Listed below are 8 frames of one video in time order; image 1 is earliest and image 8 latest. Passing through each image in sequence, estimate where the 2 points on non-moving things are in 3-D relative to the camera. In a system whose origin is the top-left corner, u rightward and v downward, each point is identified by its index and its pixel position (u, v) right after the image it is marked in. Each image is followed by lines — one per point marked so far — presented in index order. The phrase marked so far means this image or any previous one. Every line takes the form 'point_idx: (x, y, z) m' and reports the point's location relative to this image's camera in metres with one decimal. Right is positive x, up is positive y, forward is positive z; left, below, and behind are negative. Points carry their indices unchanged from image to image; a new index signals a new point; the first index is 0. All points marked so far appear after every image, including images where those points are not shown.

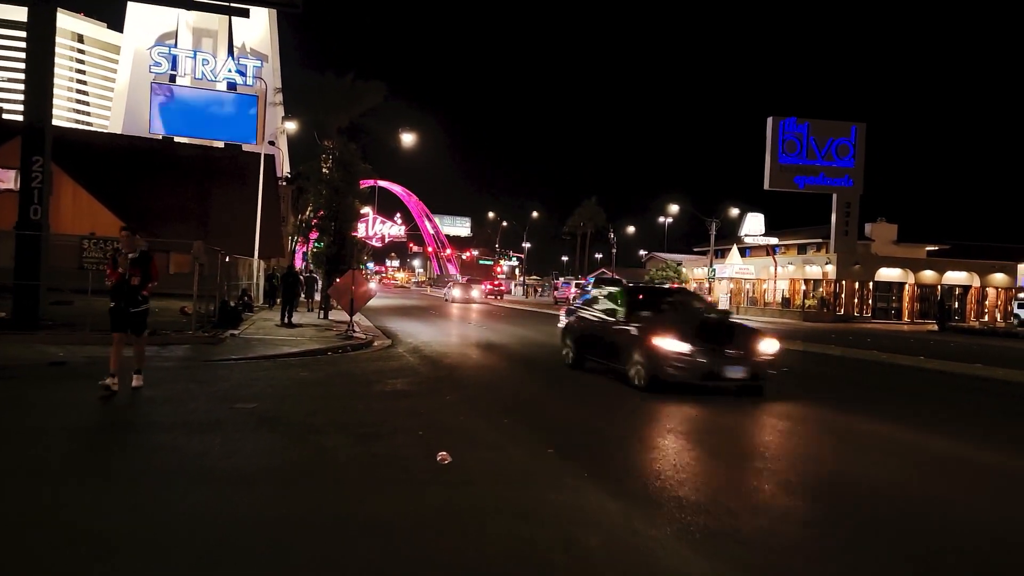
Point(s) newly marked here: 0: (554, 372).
0: (+0.8, -1.8, +14.1) m
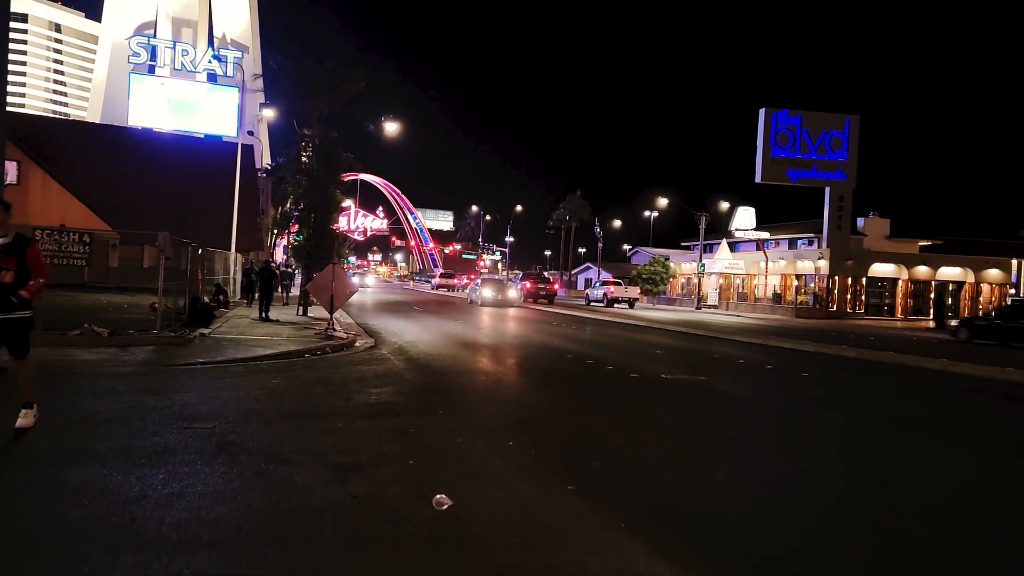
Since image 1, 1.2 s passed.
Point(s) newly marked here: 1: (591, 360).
0: (+0.8, -1.7, +12.9) m
1: (+1.8, -1.6, +16.2) m
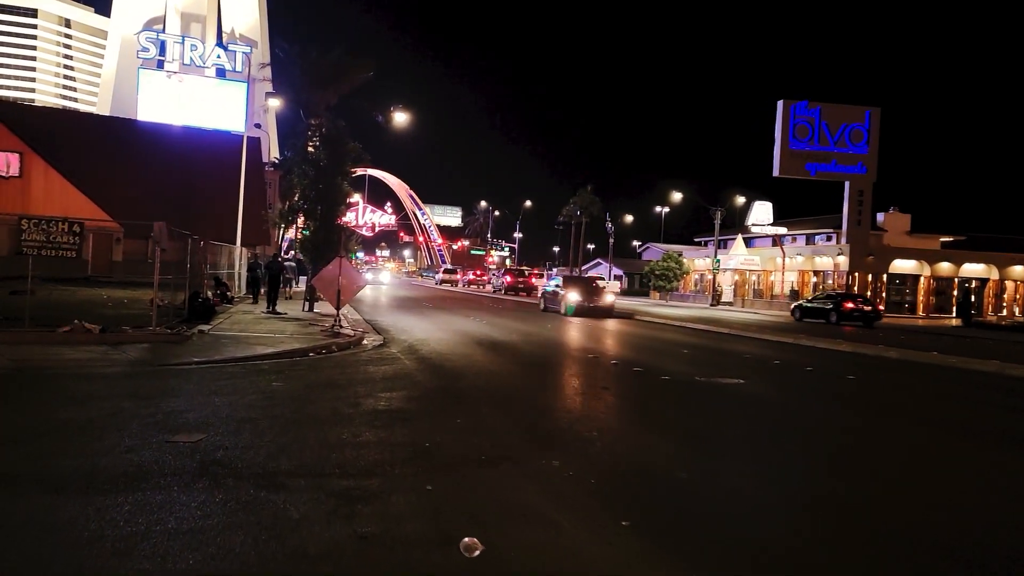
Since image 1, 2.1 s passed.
0: (+1.1, -1.6, +11.8) m
1: (+2.2, -1.5, +15.2) m
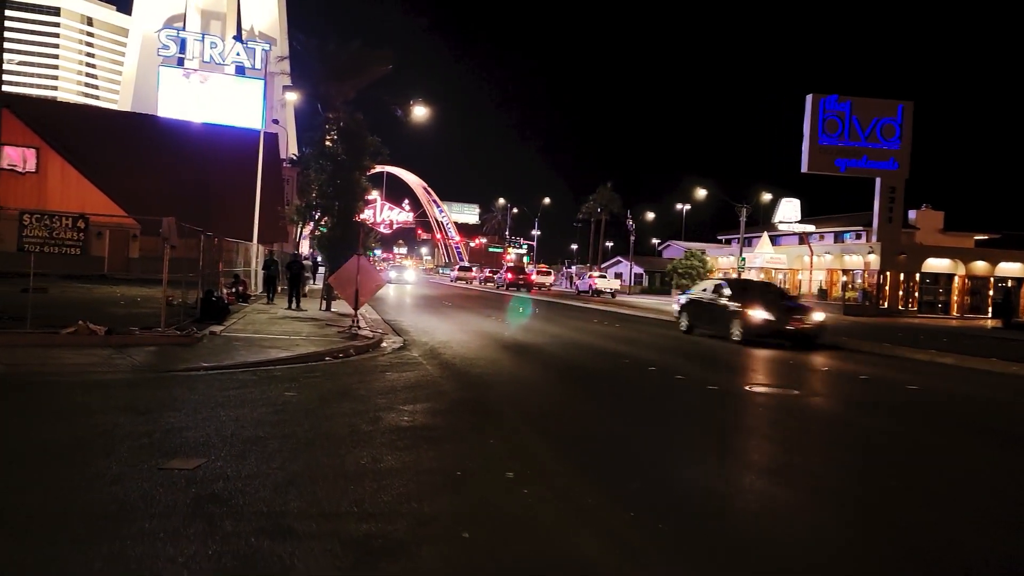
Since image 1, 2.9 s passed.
0: (+1.6, -1.6, +10.8) m
1: (+2.7, -1.5, +14.2) m
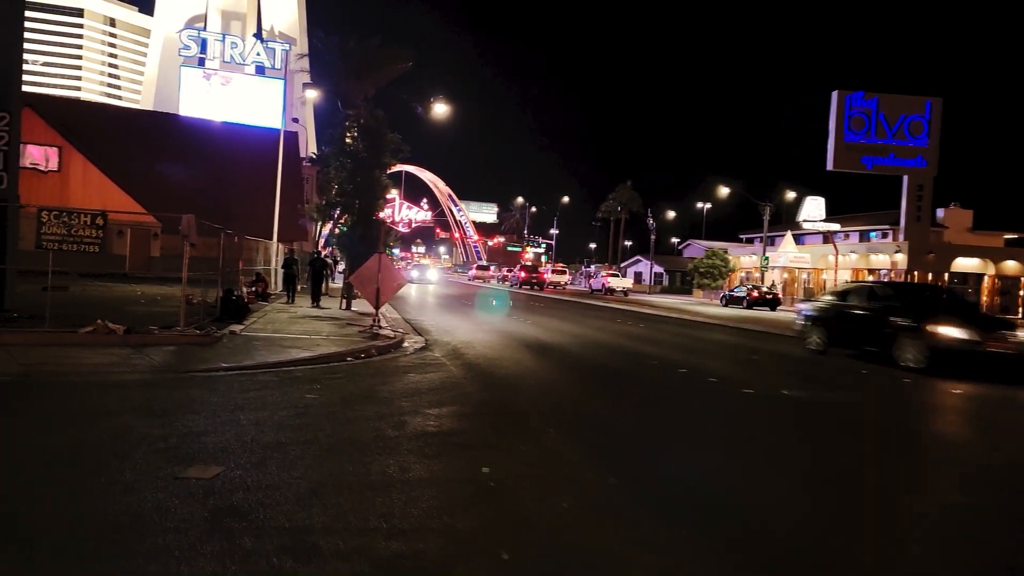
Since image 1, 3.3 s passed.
0: (+2.0, -1.6, +10.4) m
1: (+3.2, -1.5, +13.7) m
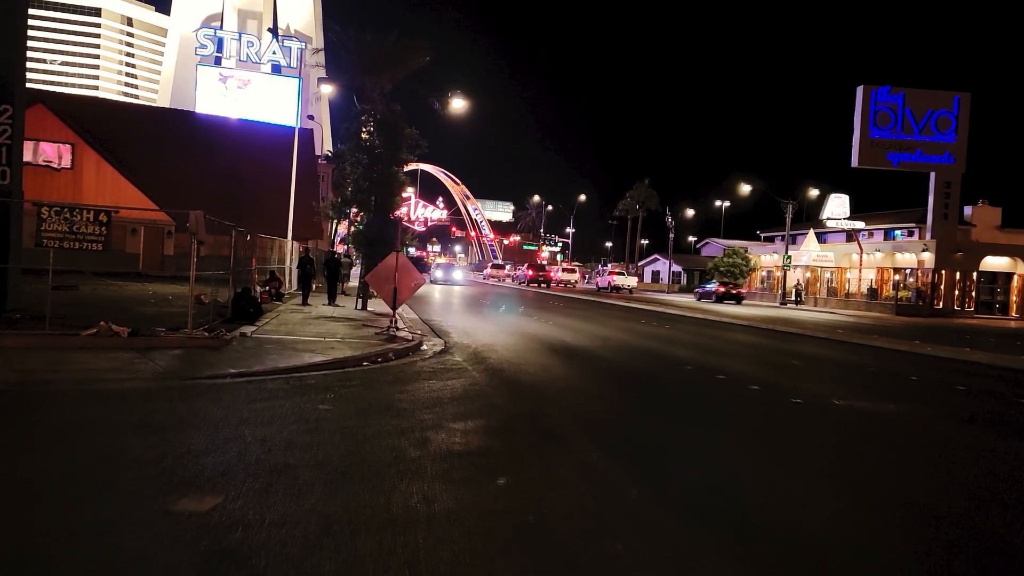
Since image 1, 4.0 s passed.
0: (+2.4, -1.6, +9.6) m
1: (+3.7, -1.5, +12.8) m
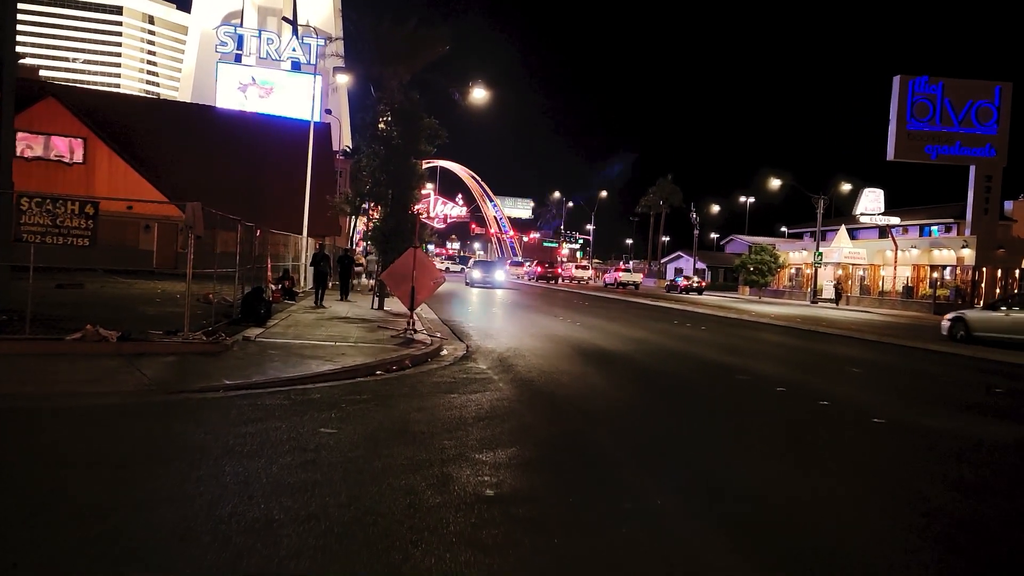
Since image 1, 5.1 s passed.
0: (+2.8, -1.7, +8.2) m
1: (+4.2, -1.5, +11.4) m
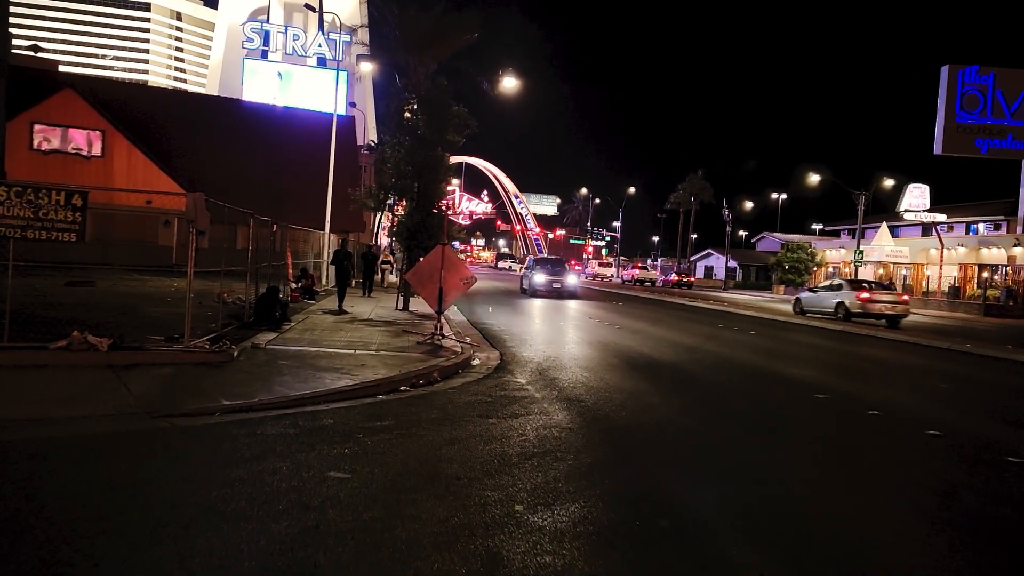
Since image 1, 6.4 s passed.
0: (+3.3, -1.7, +6.6) m
1: (+4.8, -1.6, +9.8) m
